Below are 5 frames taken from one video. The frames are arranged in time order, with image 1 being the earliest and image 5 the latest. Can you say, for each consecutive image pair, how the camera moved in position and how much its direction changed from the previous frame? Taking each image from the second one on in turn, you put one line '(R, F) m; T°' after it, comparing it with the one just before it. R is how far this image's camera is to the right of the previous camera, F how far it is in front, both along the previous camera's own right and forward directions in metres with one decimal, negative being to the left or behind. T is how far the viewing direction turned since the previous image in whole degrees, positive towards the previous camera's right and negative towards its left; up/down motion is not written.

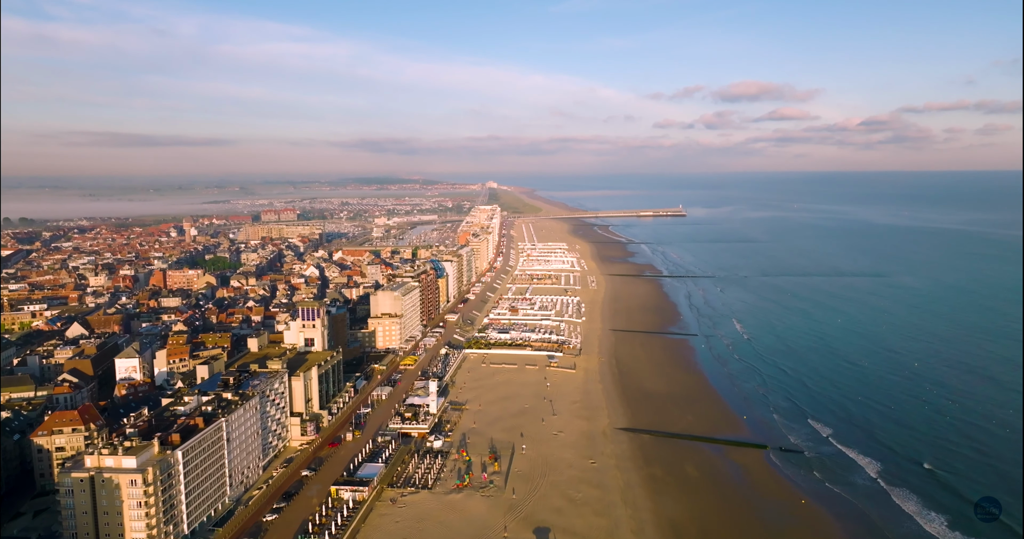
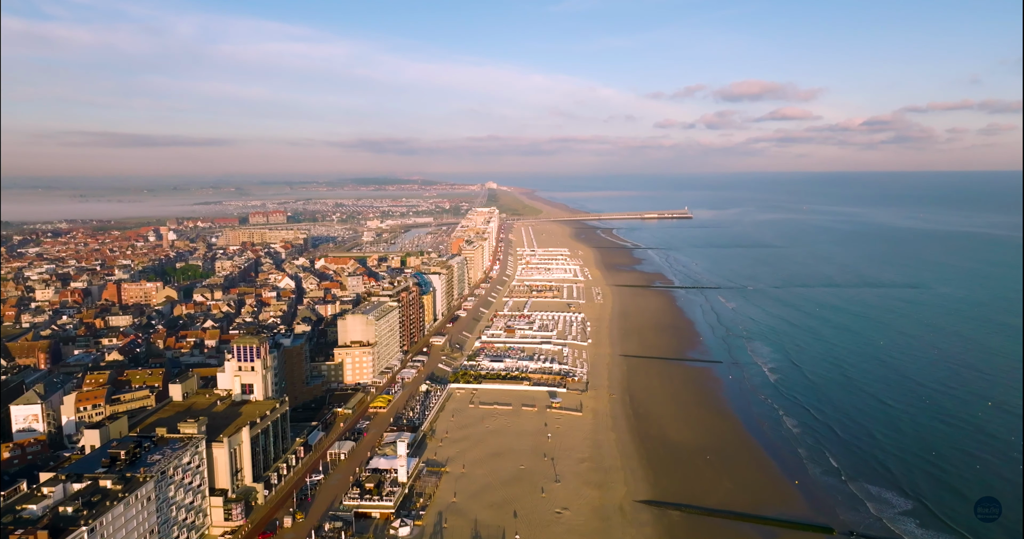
(+0.2, +5.1) m; 0°
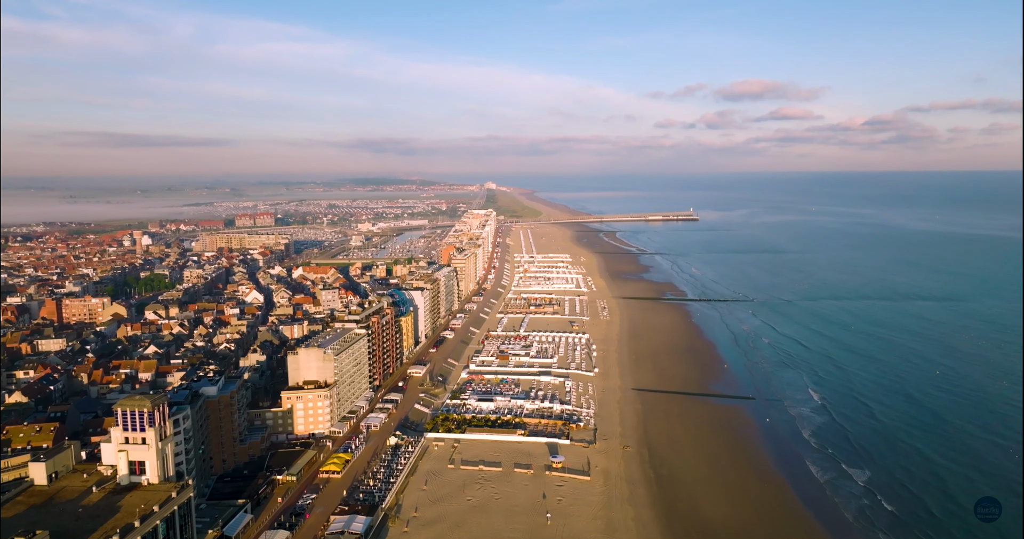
(+0.3, +5.1) m; 0°
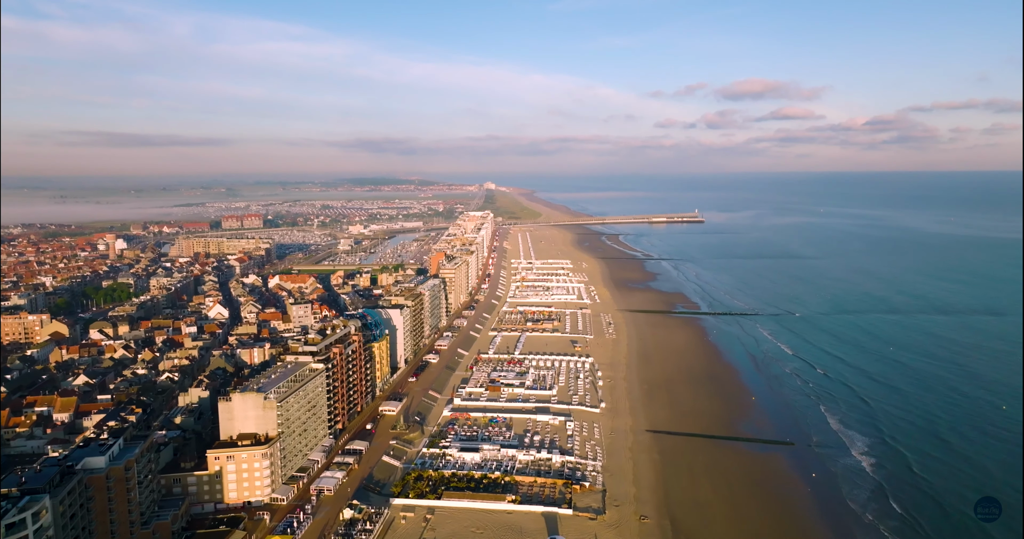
(+0.3, +4.4) m; 0°
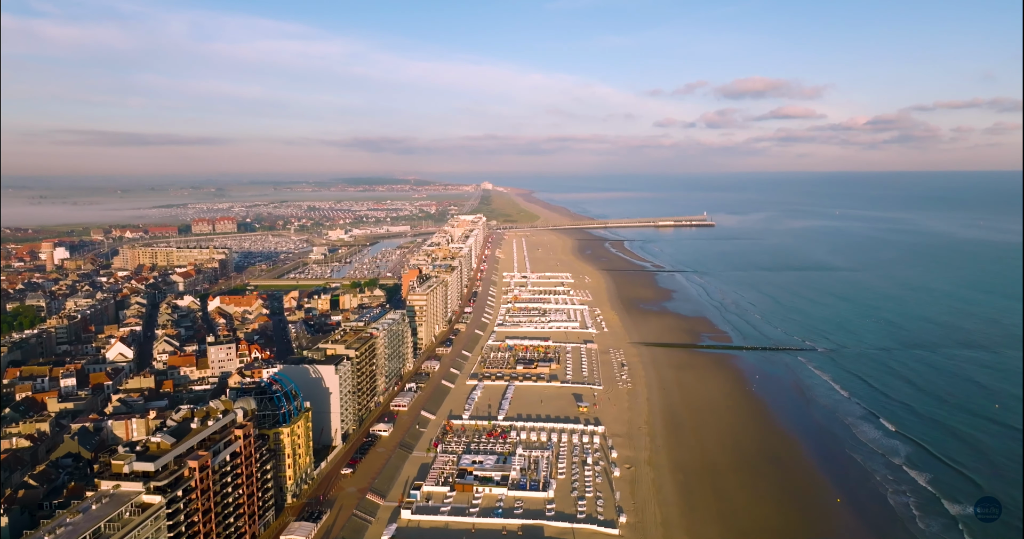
(+0.6, +8.3) m; 0°
